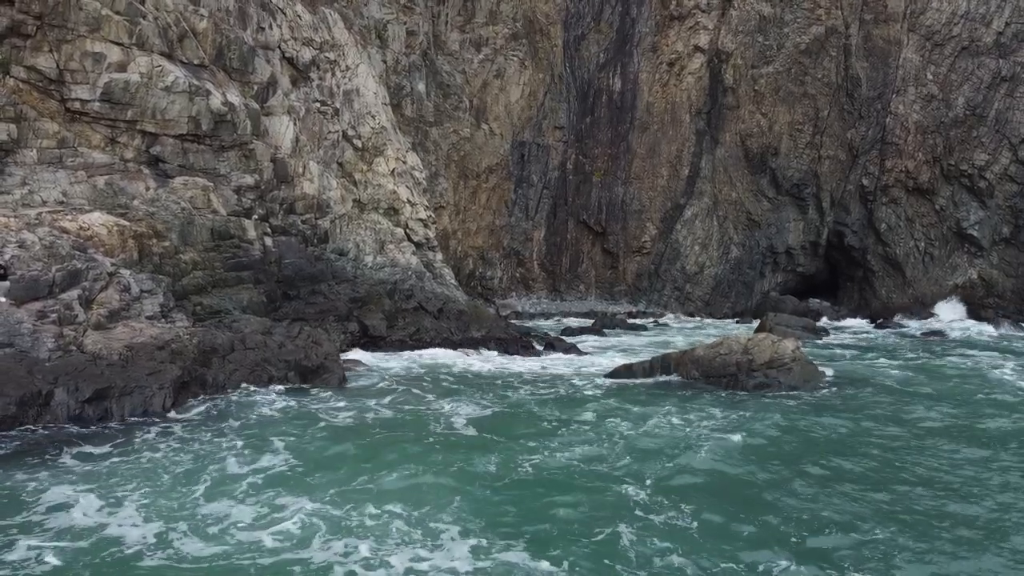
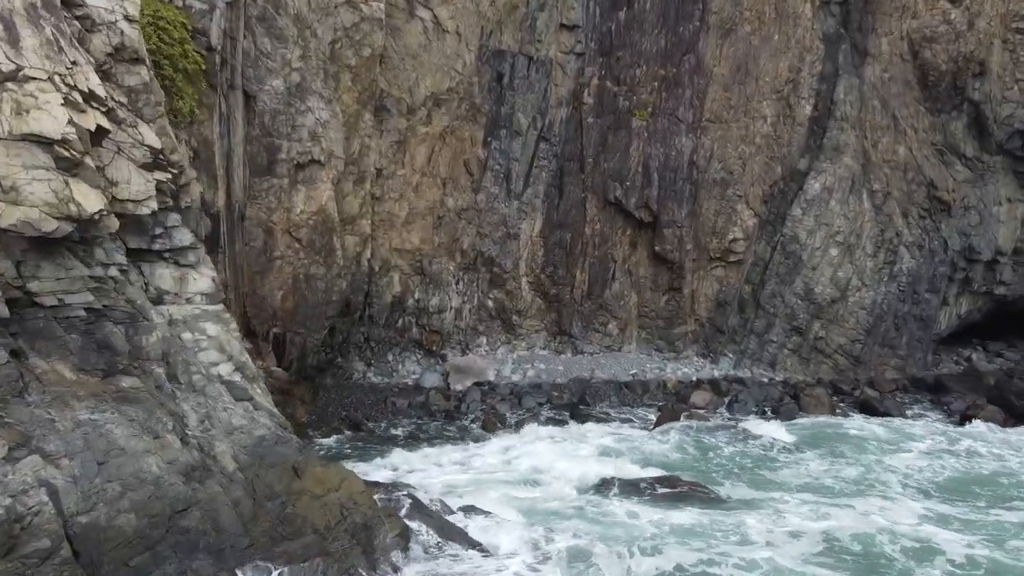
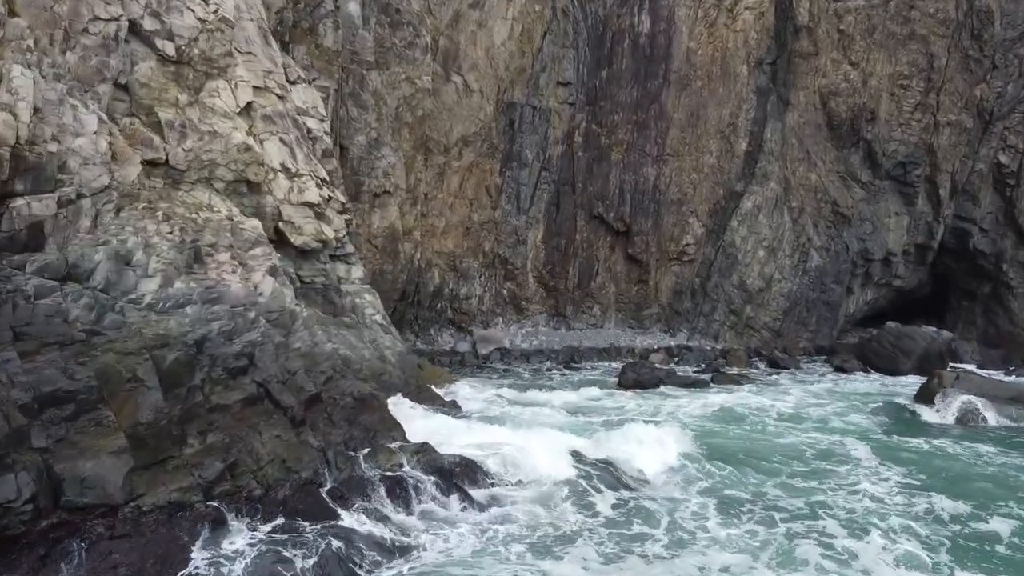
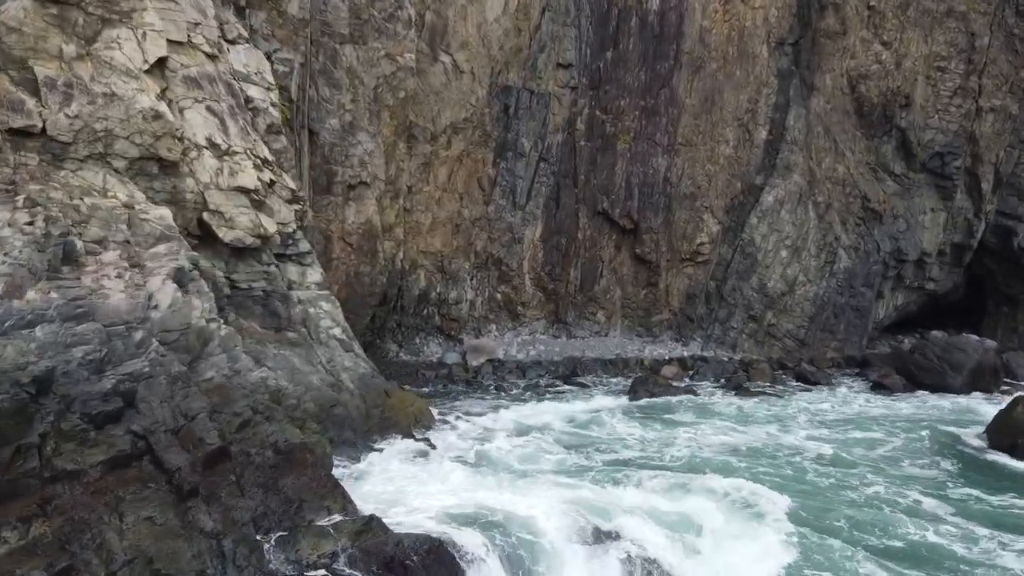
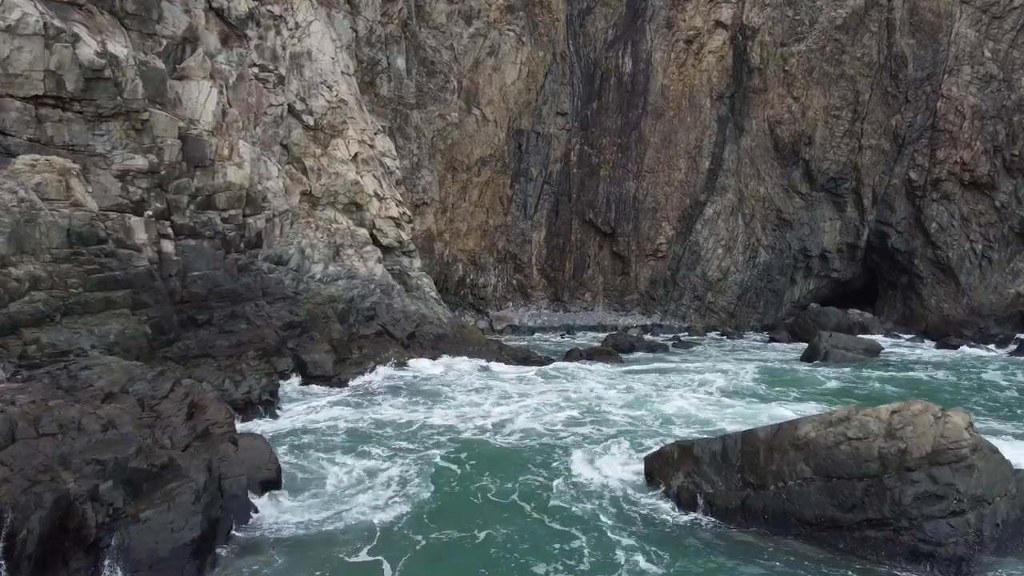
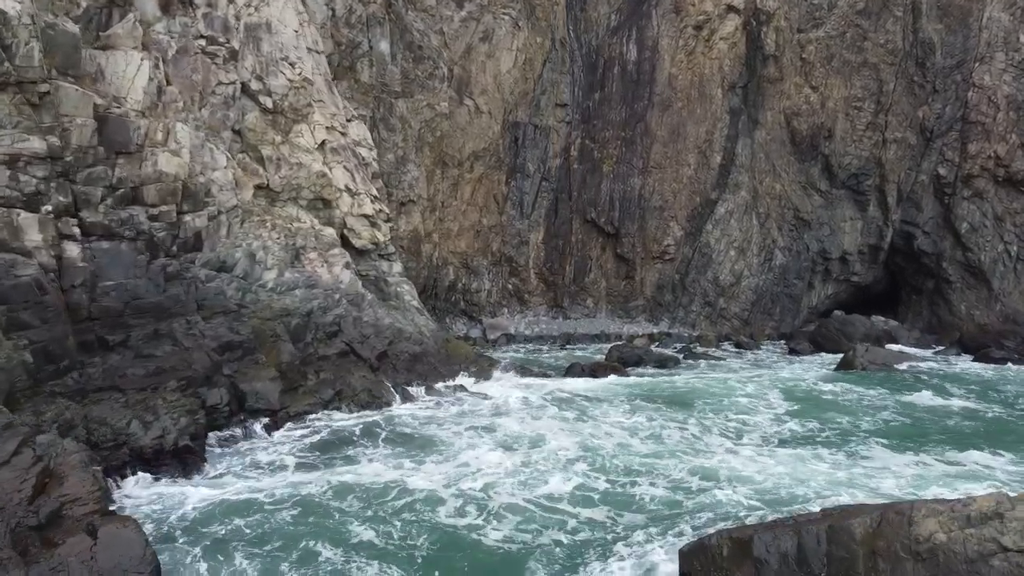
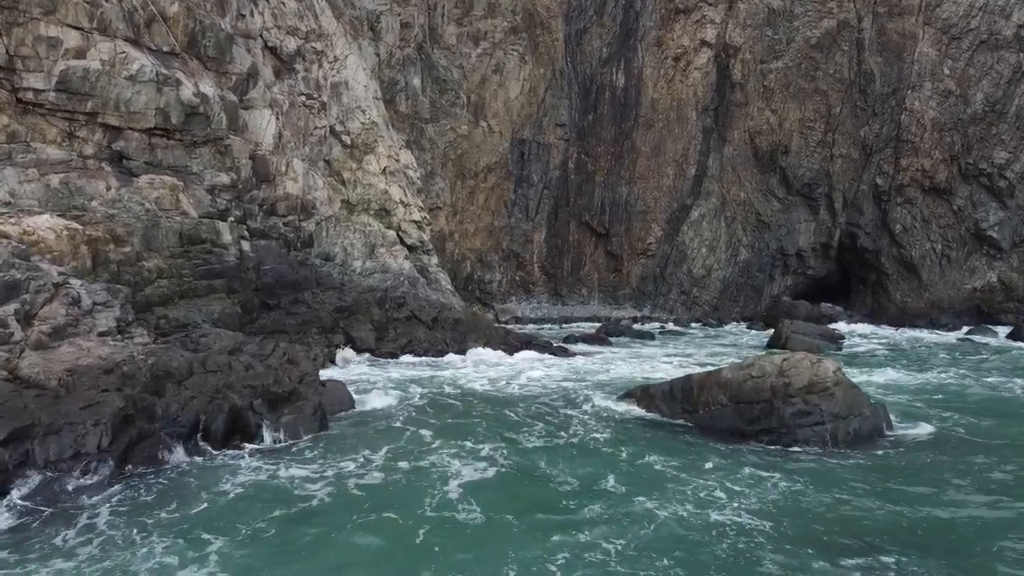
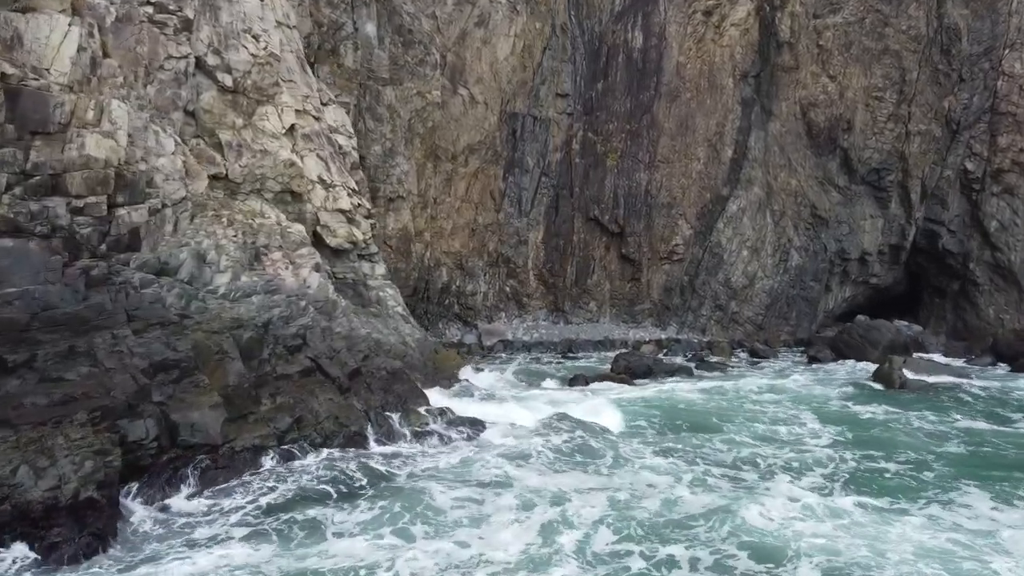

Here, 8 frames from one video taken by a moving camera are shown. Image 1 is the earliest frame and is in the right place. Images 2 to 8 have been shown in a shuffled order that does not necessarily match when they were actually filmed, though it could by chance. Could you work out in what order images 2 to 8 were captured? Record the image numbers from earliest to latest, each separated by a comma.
7, 5, 6, 8, 3, 4, 2
